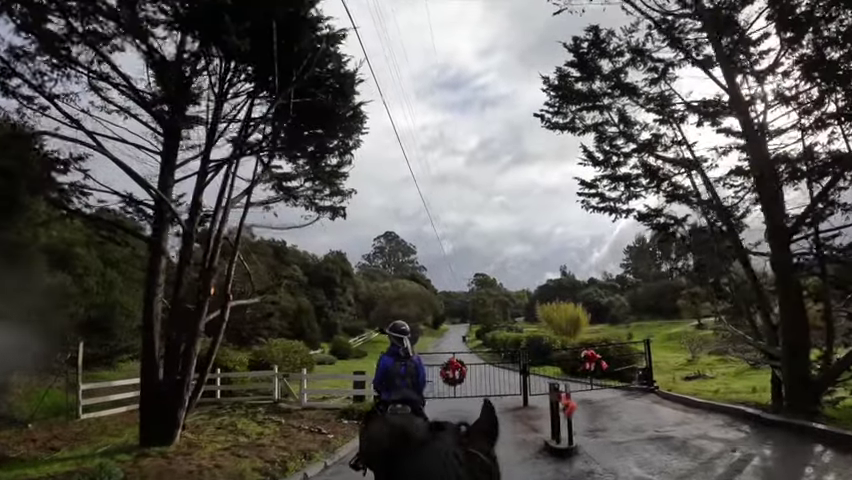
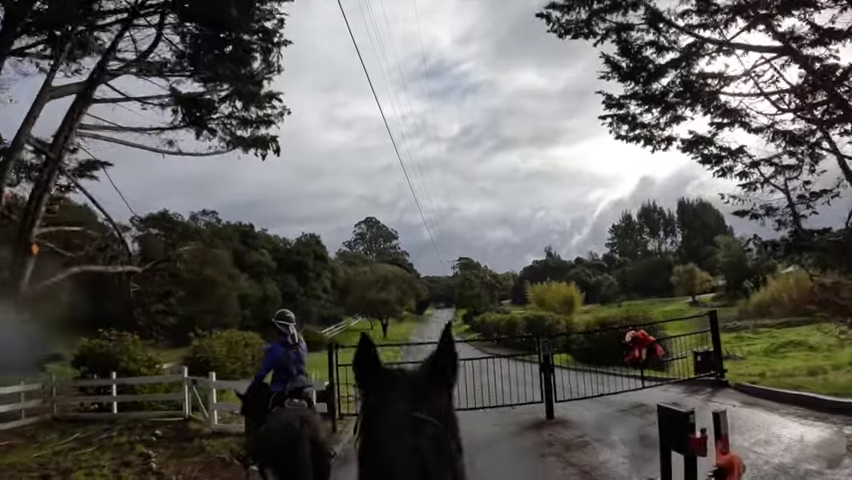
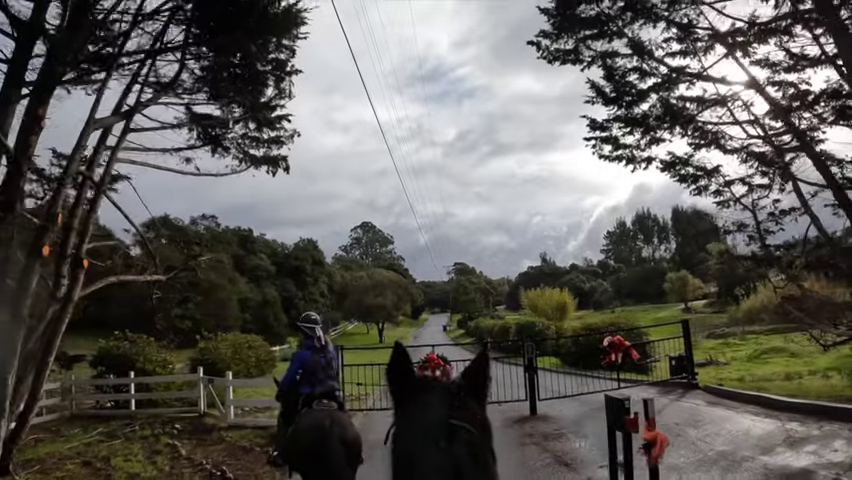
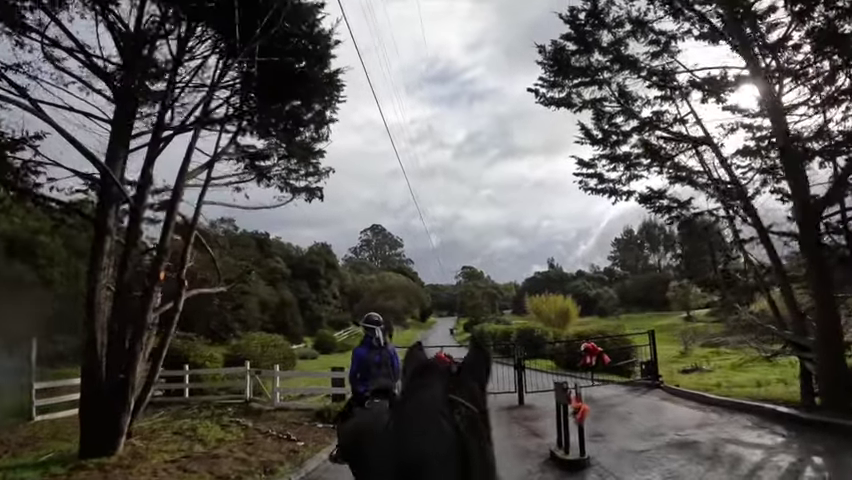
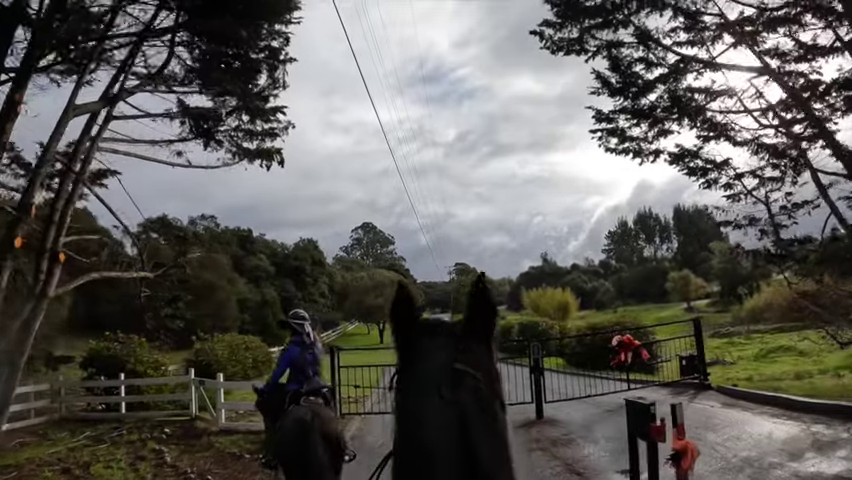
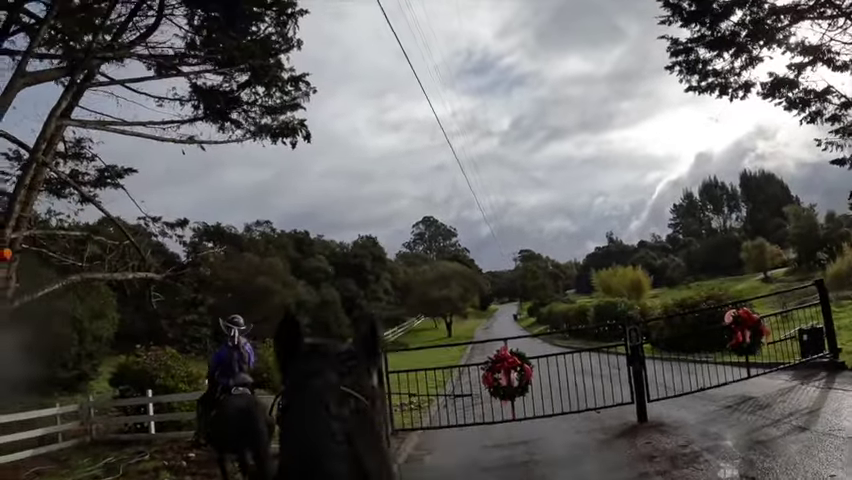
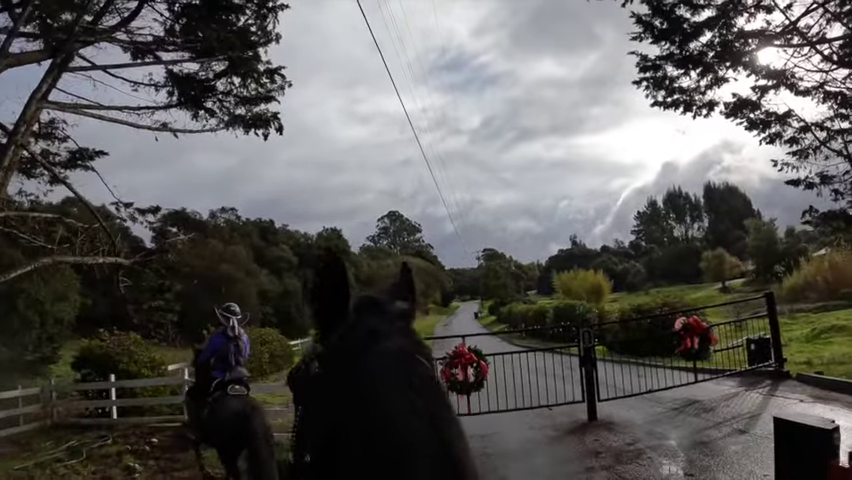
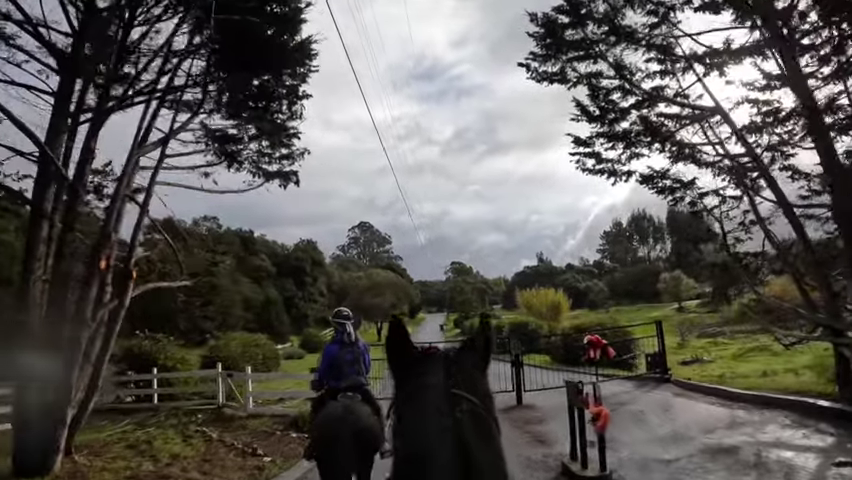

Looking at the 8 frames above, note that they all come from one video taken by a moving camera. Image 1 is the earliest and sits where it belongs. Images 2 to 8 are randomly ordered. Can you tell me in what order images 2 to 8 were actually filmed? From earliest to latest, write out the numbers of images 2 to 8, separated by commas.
4, 8, 3, 5, 2, 7, 6
